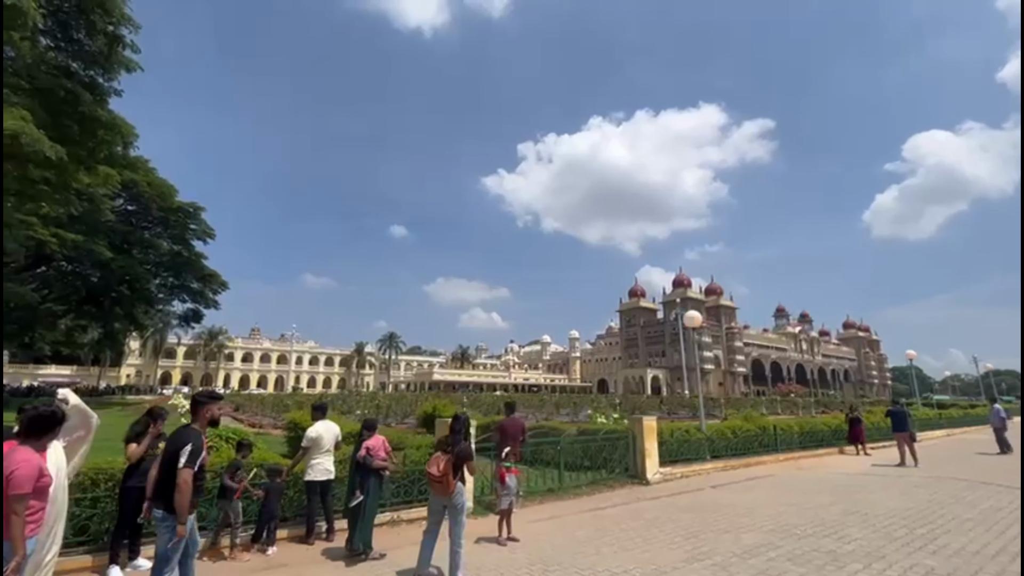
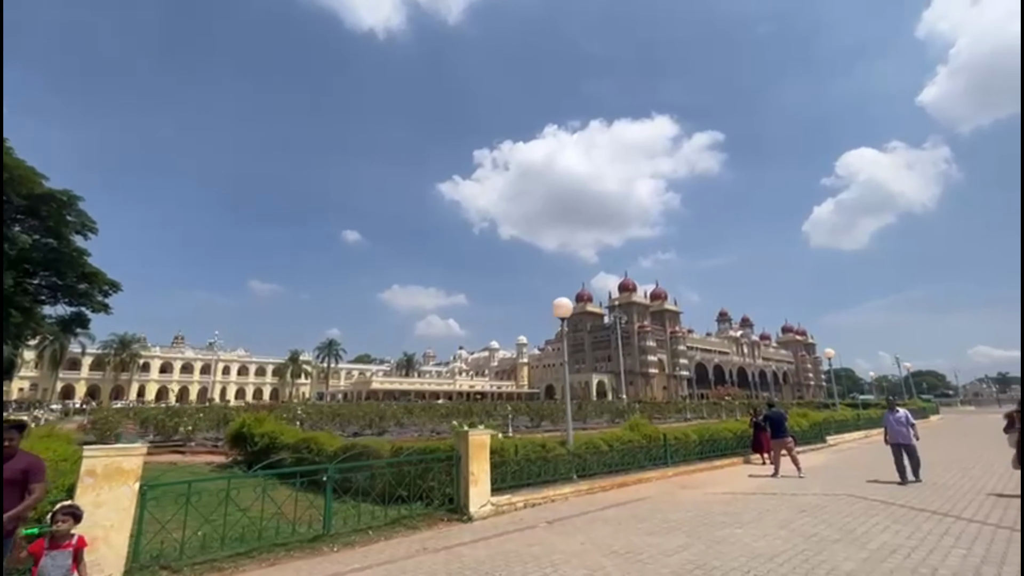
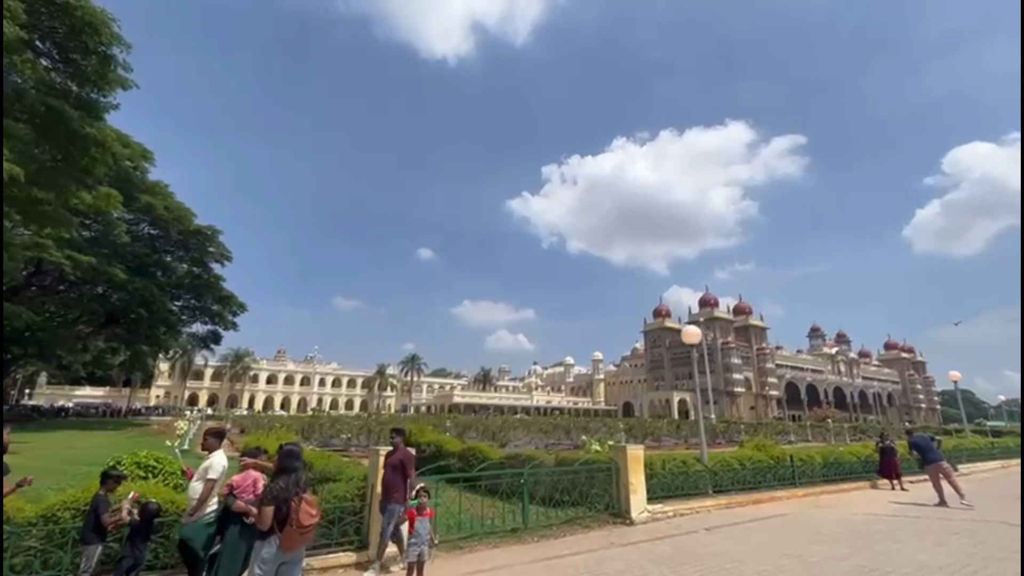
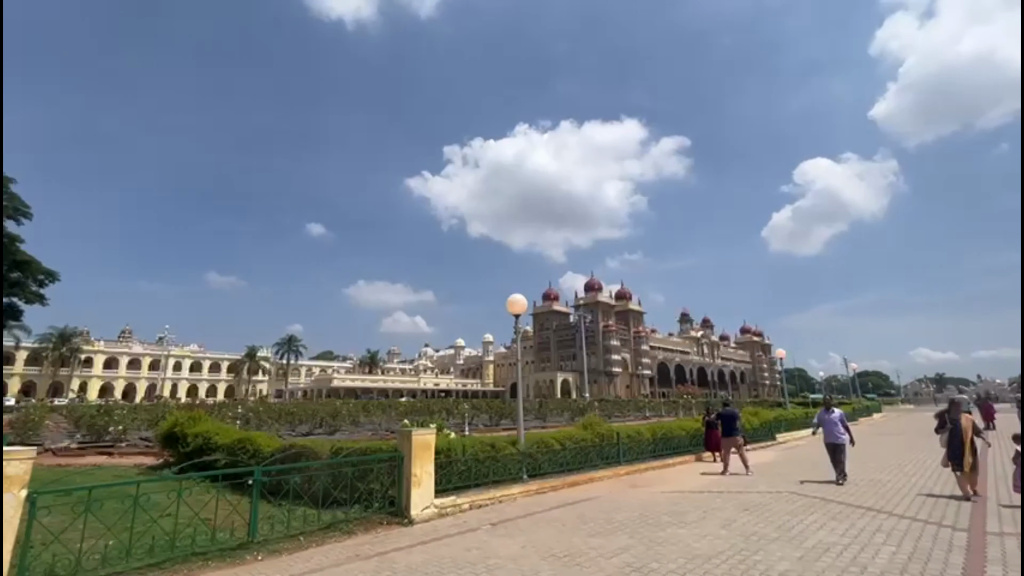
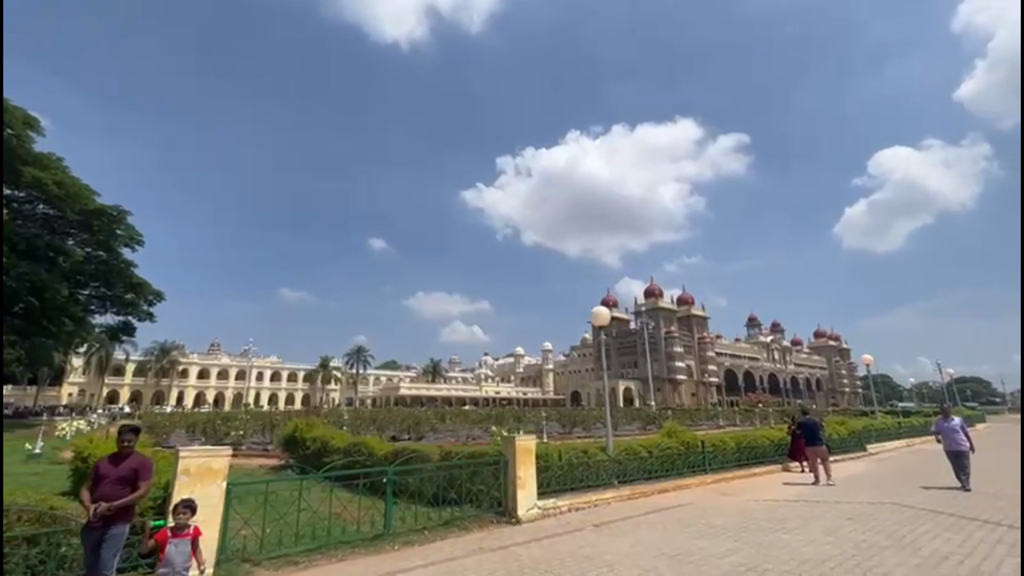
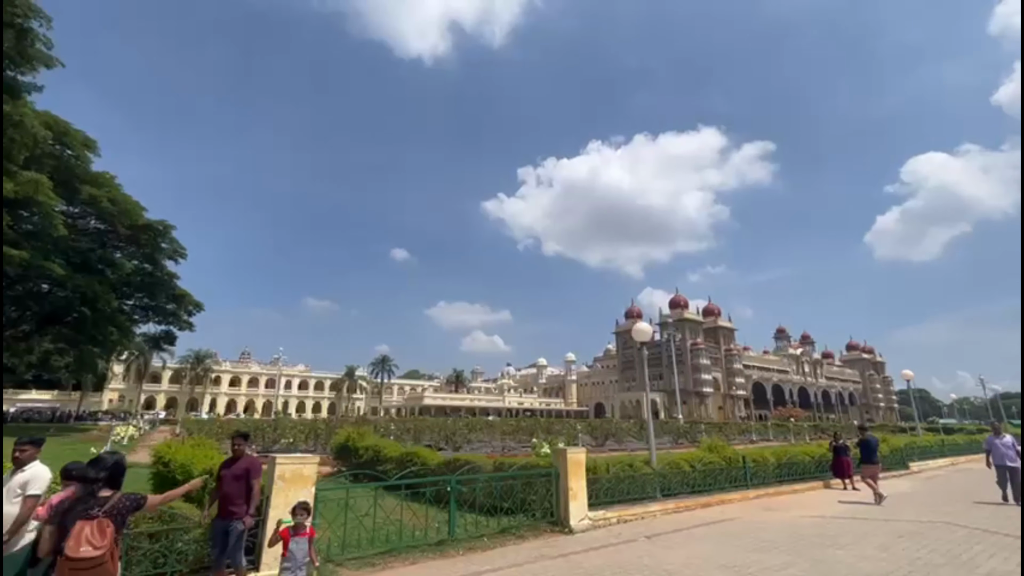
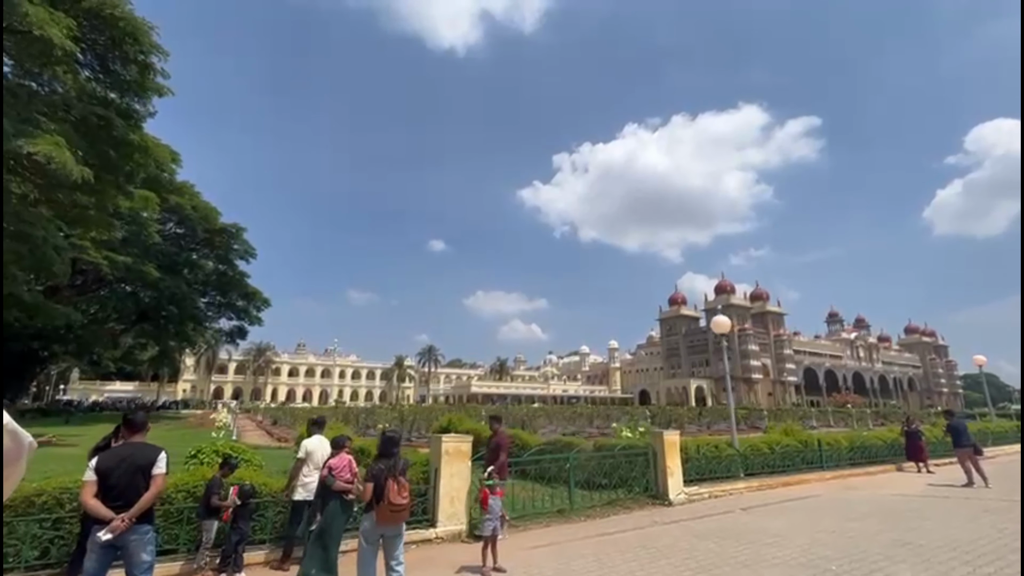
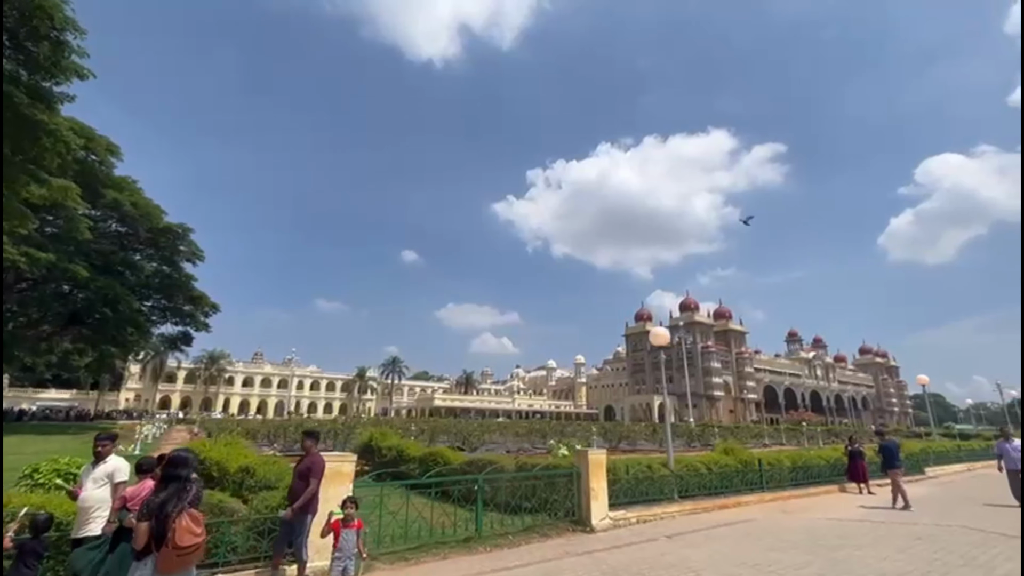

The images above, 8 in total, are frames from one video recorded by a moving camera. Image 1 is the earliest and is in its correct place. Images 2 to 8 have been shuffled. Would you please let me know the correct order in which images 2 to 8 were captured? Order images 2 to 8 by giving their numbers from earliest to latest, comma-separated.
7, 3, 8, 6, 5, 2, 4
